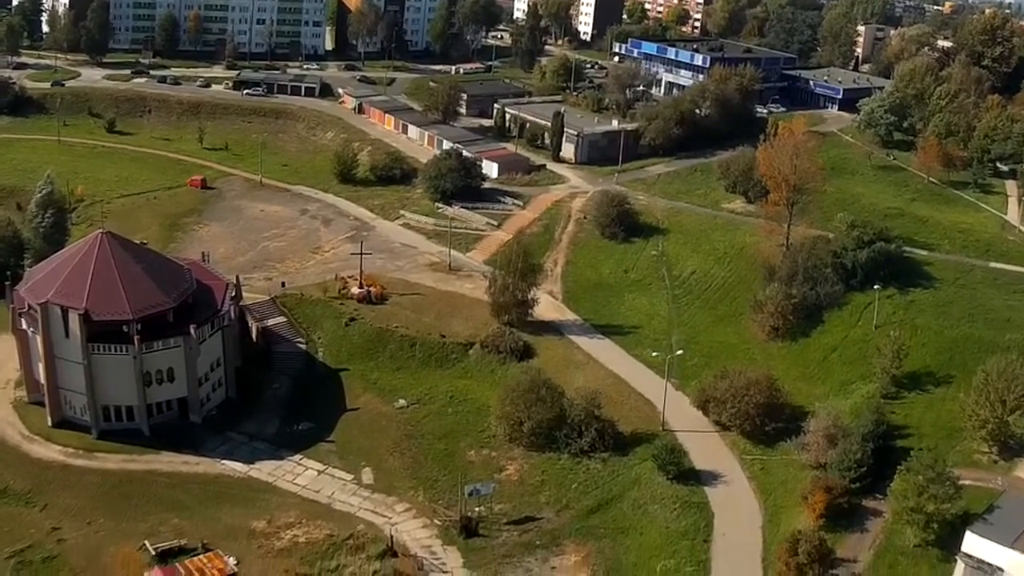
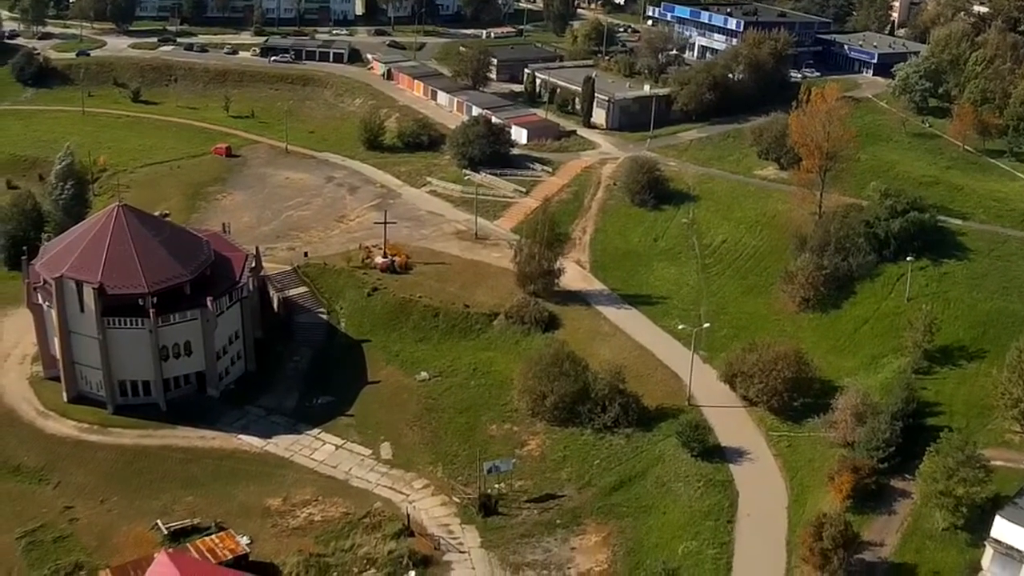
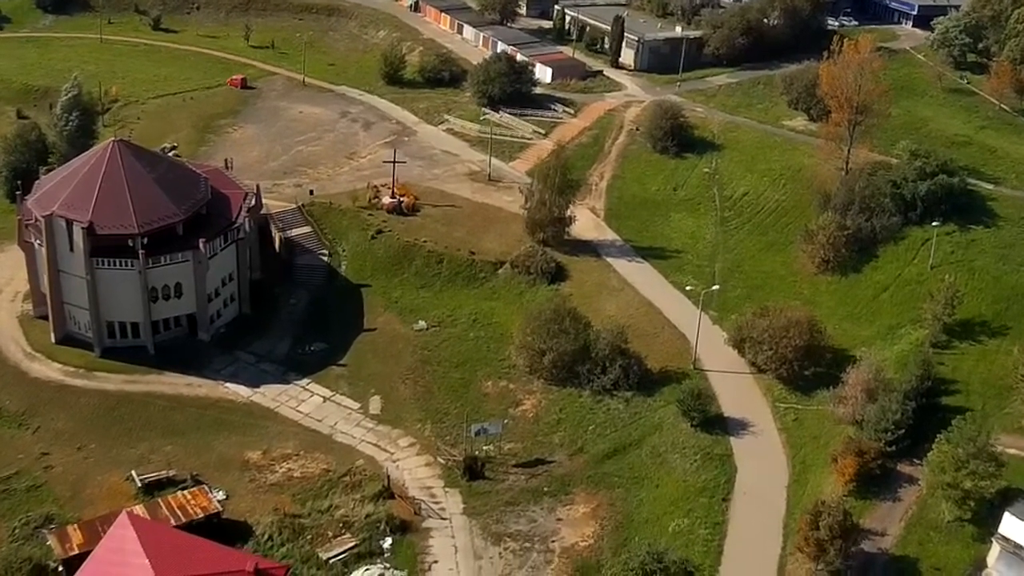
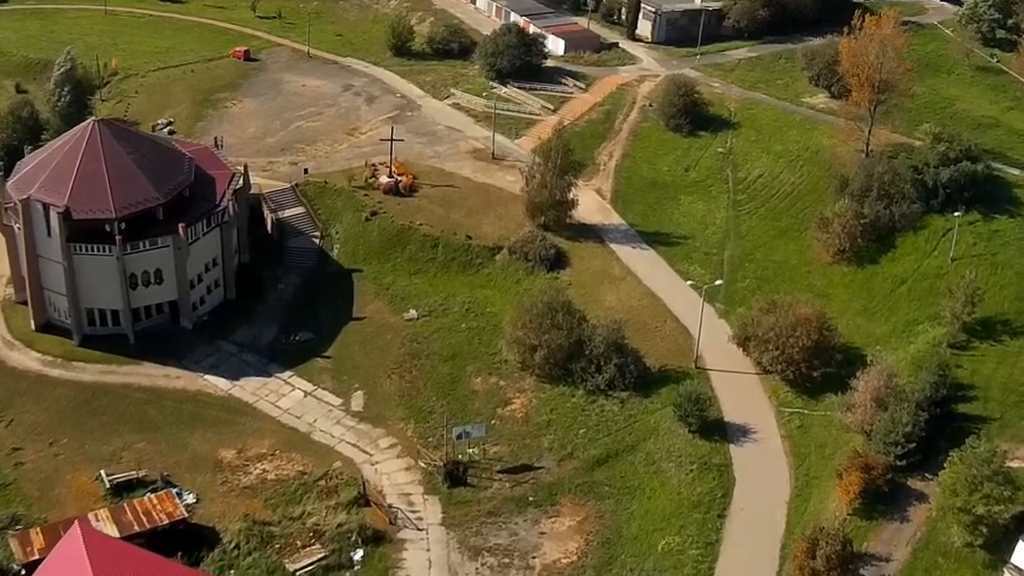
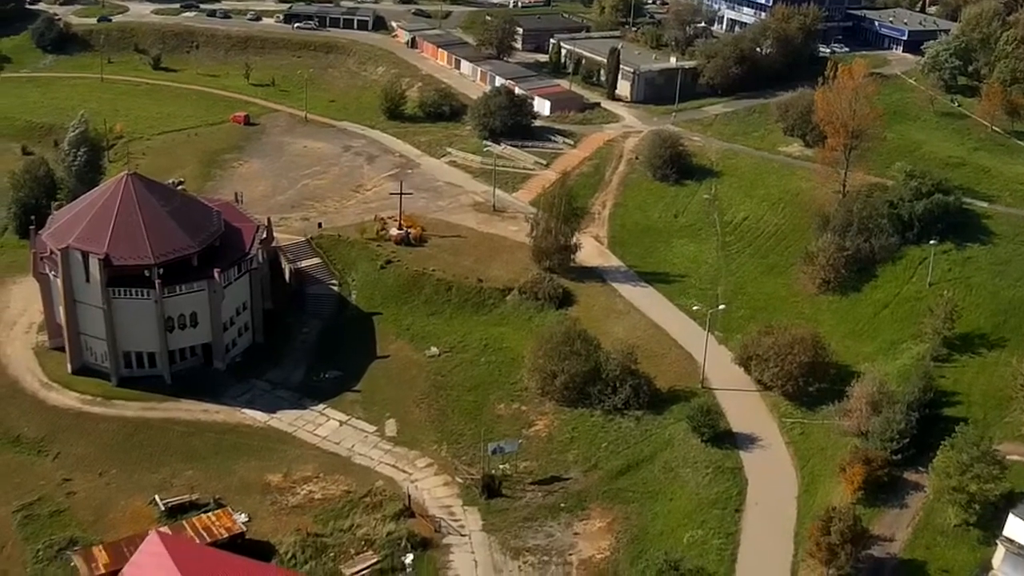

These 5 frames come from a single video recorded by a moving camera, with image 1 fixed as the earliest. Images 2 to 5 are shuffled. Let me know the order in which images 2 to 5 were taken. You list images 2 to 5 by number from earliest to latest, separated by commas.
2, 5, 3, 4
